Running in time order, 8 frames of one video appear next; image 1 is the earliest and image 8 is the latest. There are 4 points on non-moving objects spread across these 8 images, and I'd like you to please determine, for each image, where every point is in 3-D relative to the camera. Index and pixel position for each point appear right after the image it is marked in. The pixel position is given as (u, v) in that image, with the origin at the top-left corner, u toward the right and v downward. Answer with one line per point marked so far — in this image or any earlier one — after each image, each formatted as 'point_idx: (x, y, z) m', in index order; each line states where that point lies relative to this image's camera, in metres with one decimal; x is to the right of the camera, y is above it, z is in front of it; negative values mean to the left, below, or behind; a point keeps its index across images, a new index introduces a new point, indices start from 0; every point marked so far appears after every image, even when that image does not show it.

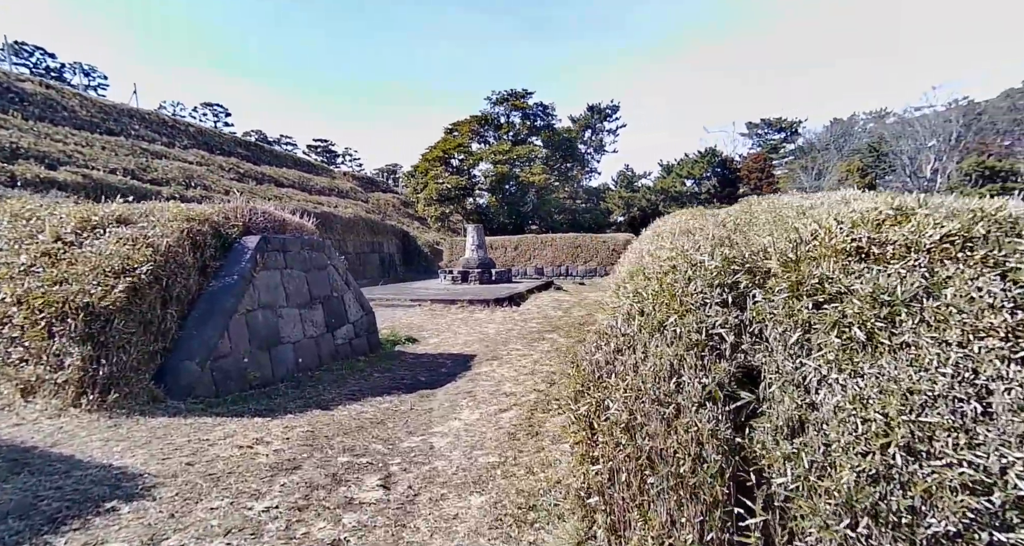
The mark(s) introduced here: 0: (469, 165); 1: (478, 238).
0: (-1.4, +3.5, +19.2) m
1: (-0.7, +0.7, +12.2) m
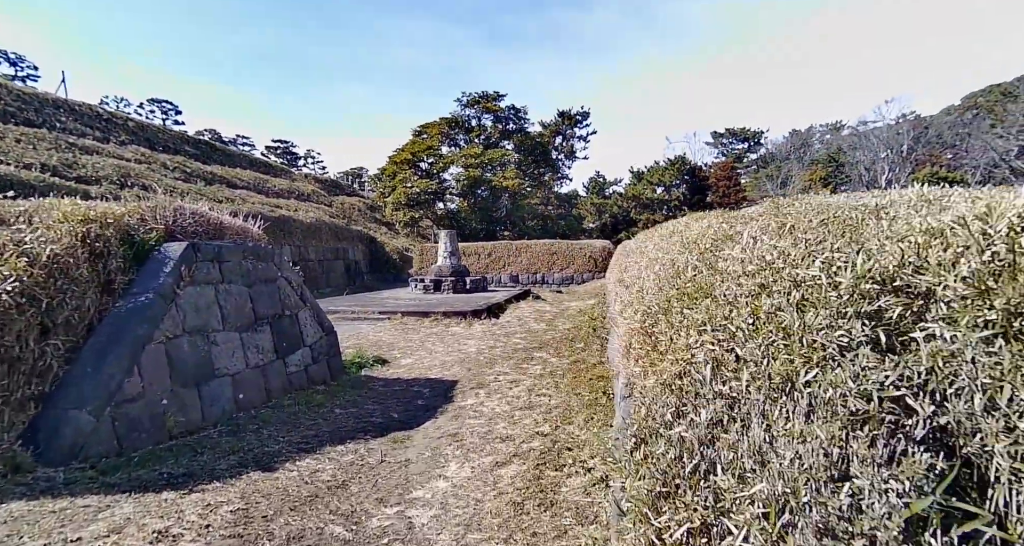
0: (-2.3, +3.3, +18.4) m
1: (-1.2, +0.6, +11.5) m
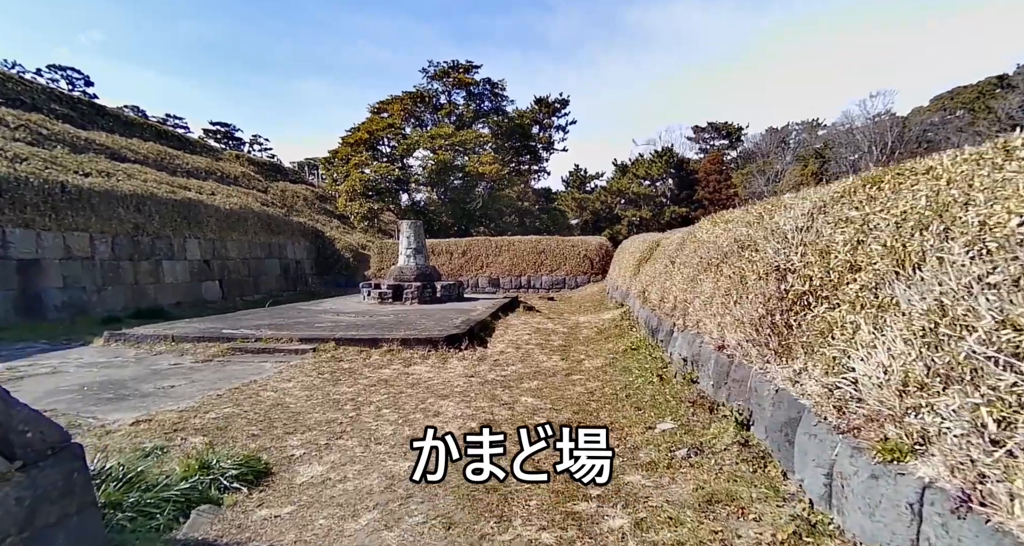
0: (-2.9, +3.2, +15.4) m
1: (-1.5, +0.5, +8.6) m
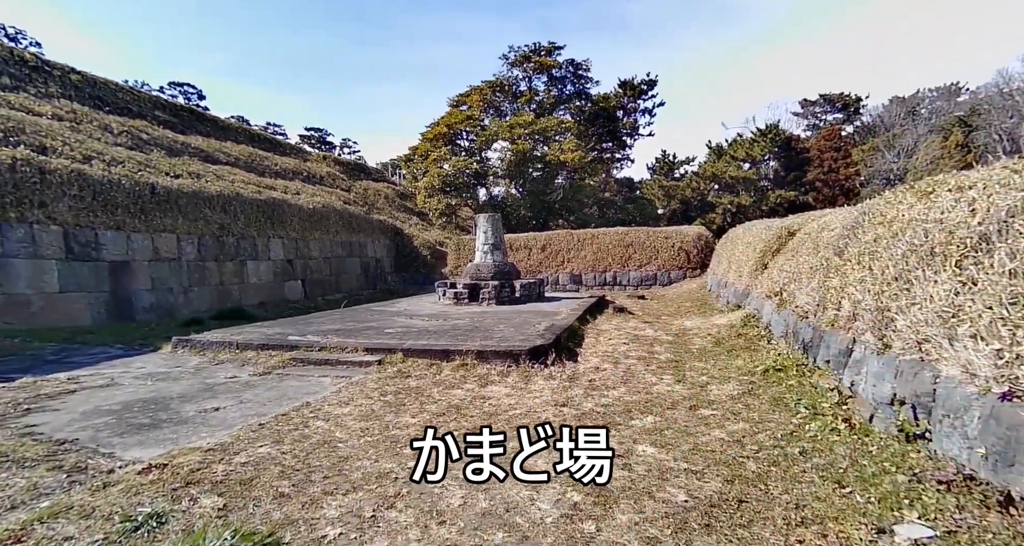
0: (-0.8, +3.3, +14.8) m
1: (-0.3, +0.6, +7.8) m
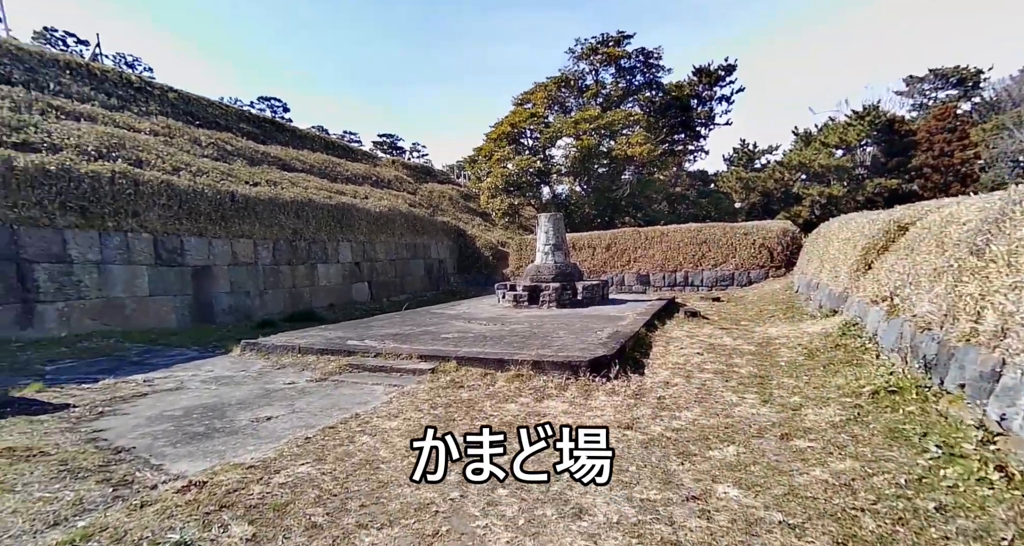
0: (+0.8, +3.3, +14.5) m
1: (+0.6, +0.5, +7.4) m
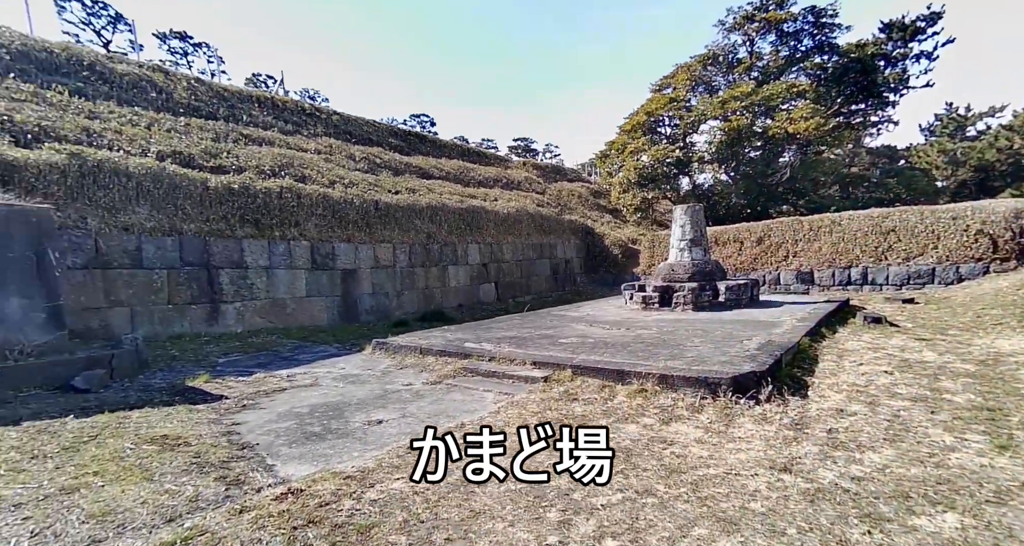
0: (+4.0, +3.2, +13.5) m
1: (+2.1, +0.5, +6.8) m
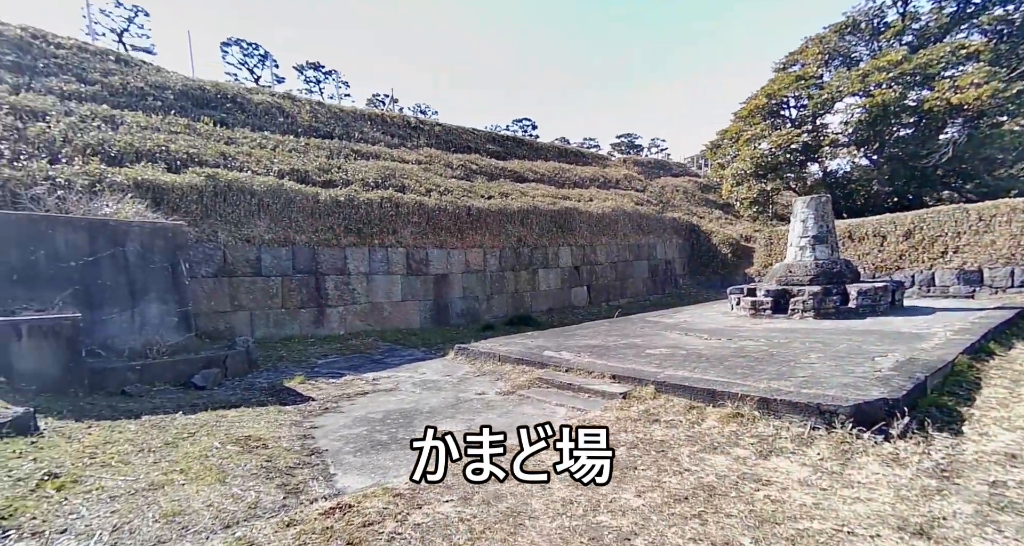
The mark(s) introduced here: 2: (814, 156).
0: (+6.2, +3.1, +12.4) m
1: (+3.1, +0.5, +6.1) m
2: (+6.2, +2.2, +12.3) m
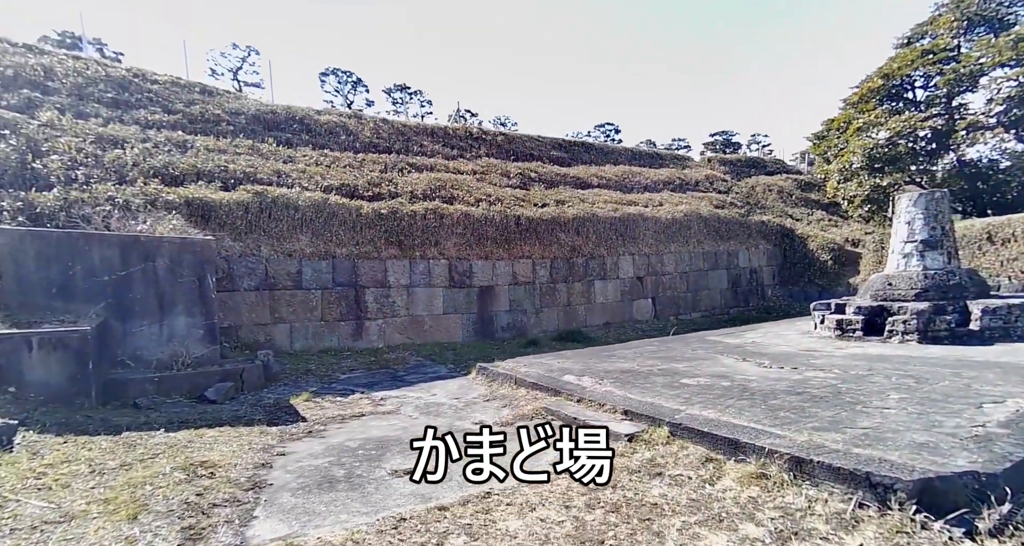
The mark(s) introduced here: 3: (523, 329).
0: (+7.7, +2.9, +10.8) m
1: (+3.5, +0.3, +5.0) m
2: (+7.6, +1.9, +10.6) m
3: (+0.2, -0.7, +7.4) m
